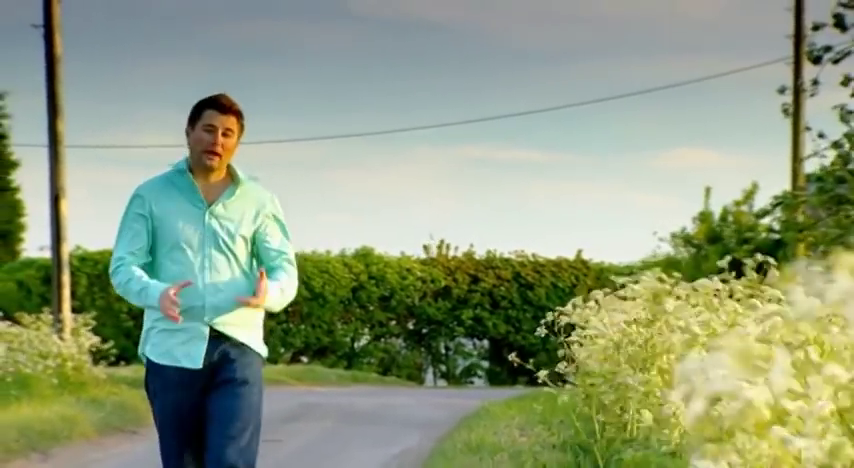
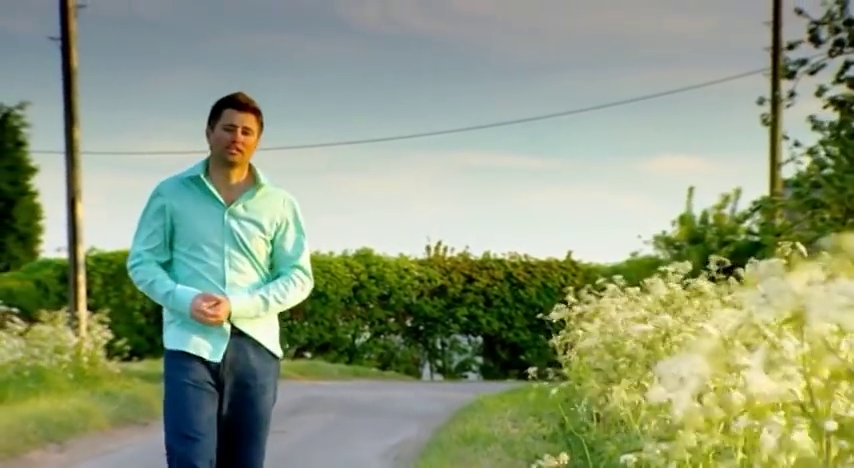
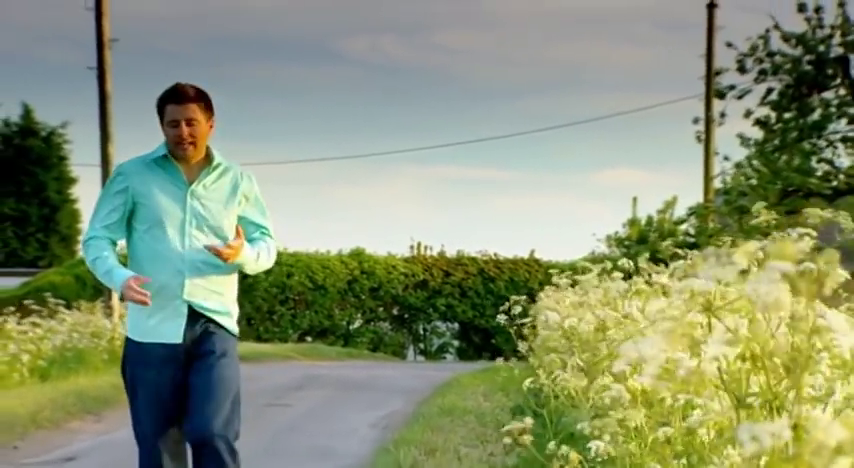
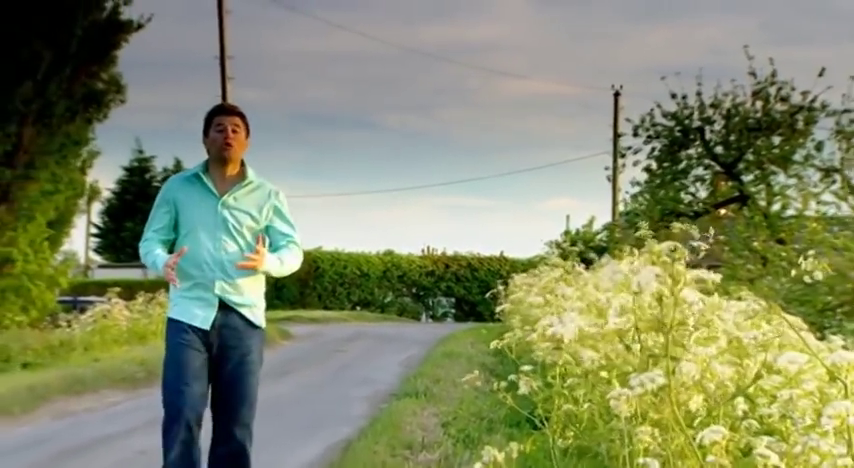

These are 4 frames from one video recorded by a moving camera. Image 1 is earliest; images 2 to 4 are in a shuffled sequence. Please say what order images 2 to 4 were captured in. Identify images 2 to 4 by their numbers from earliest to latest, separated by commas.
2, 3, 4
